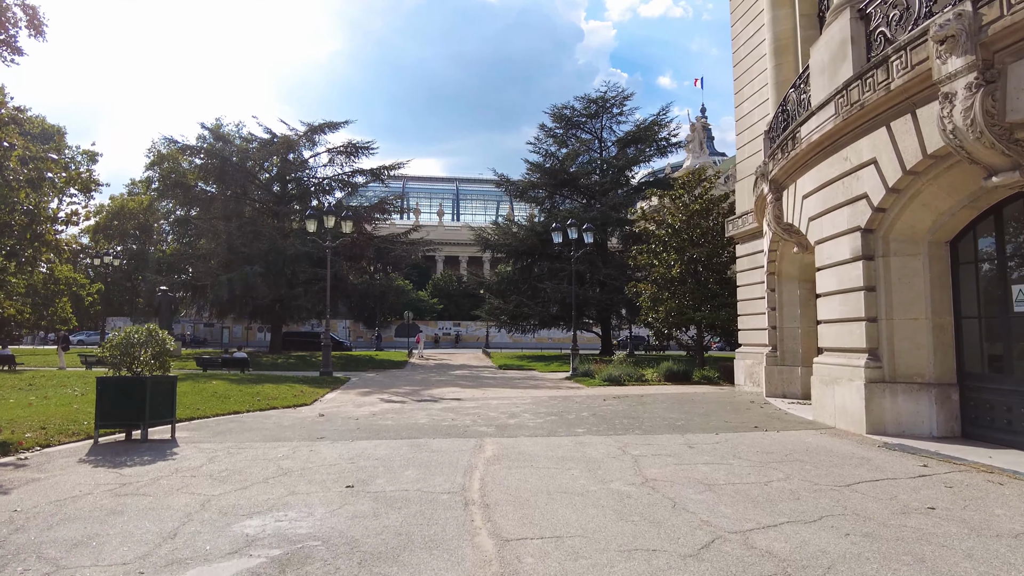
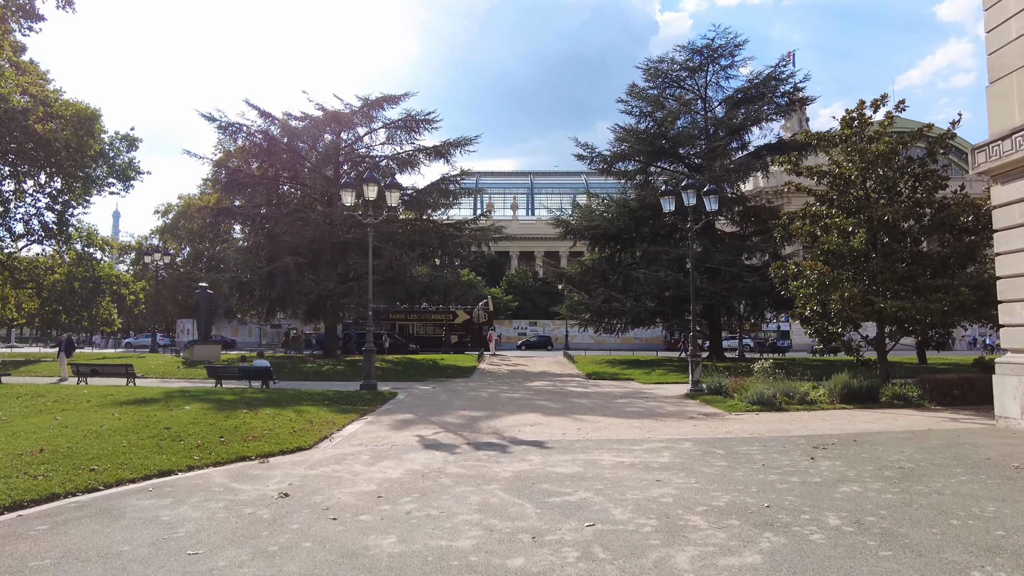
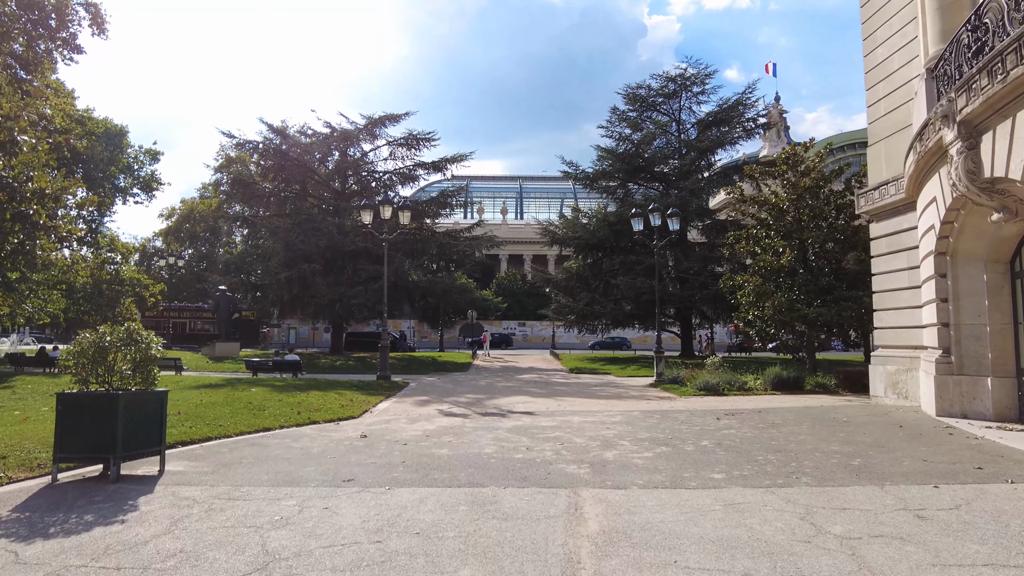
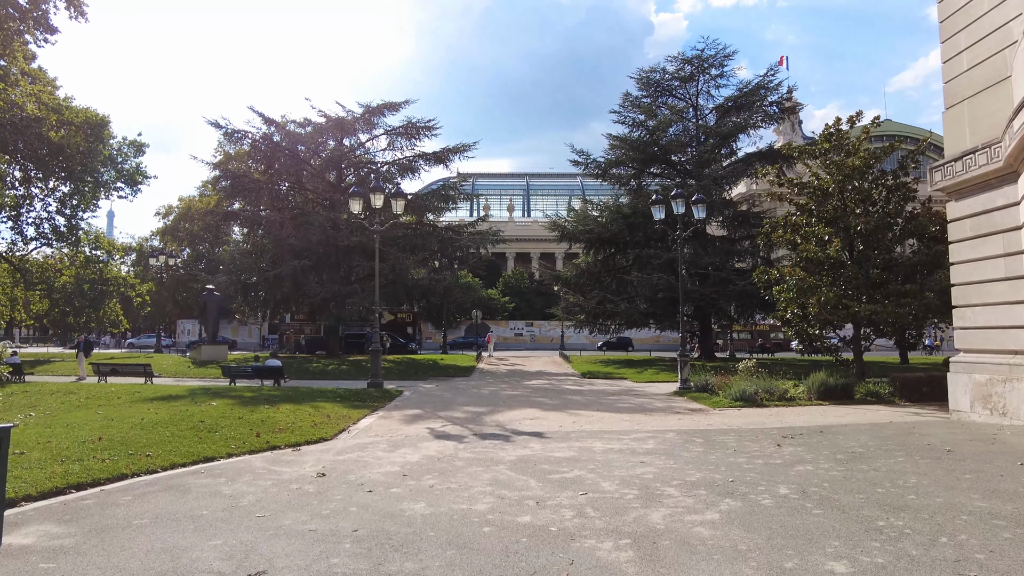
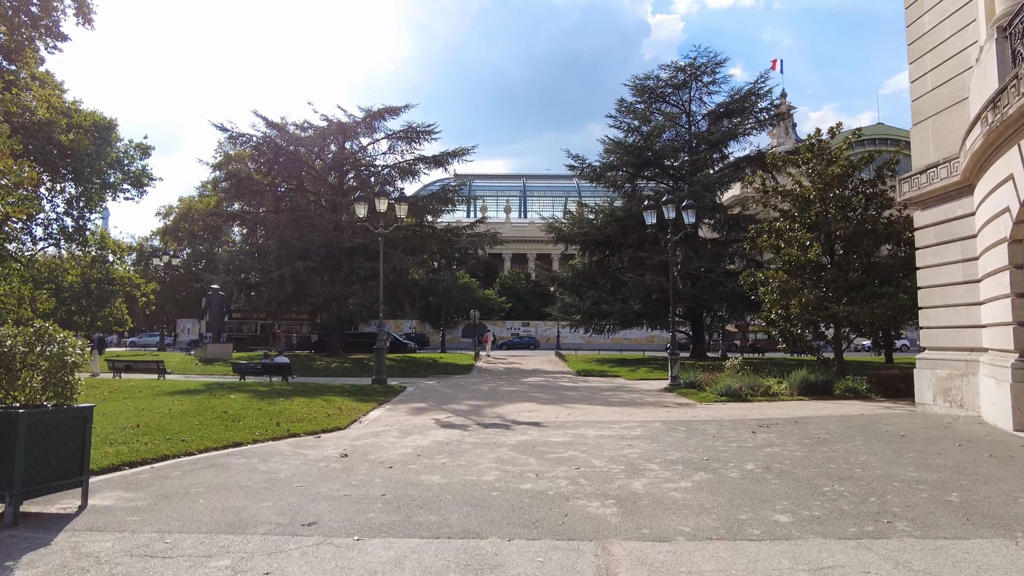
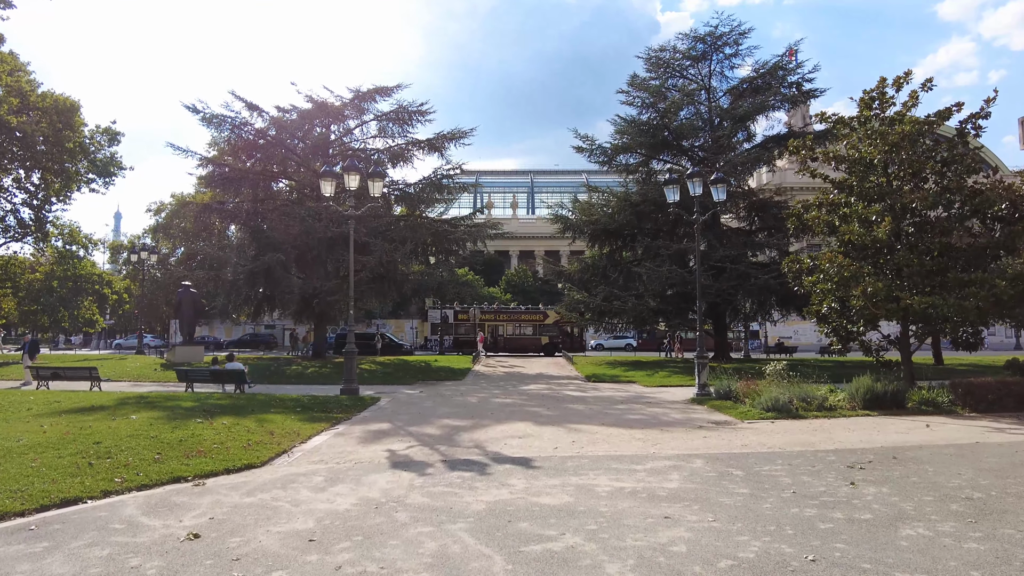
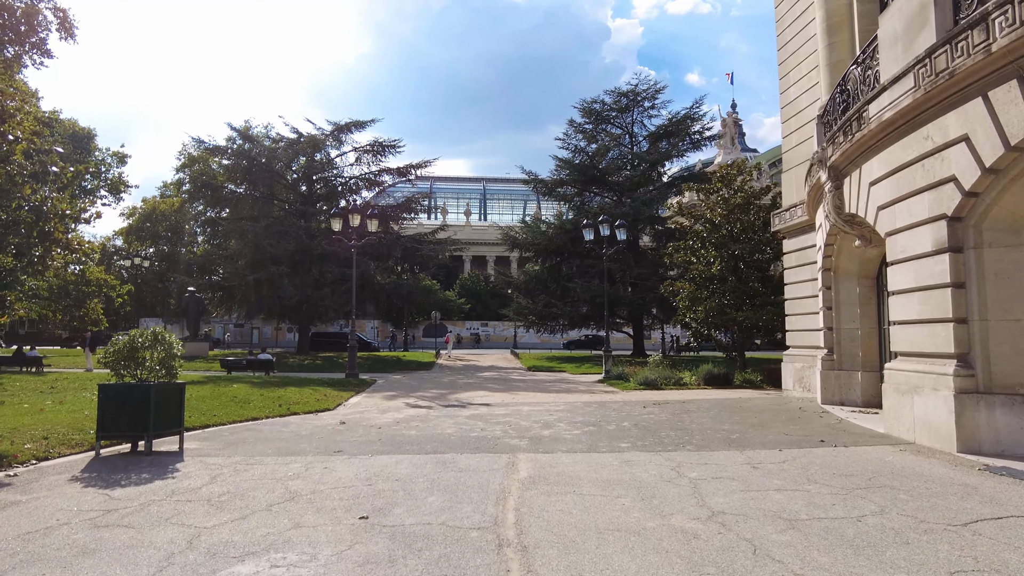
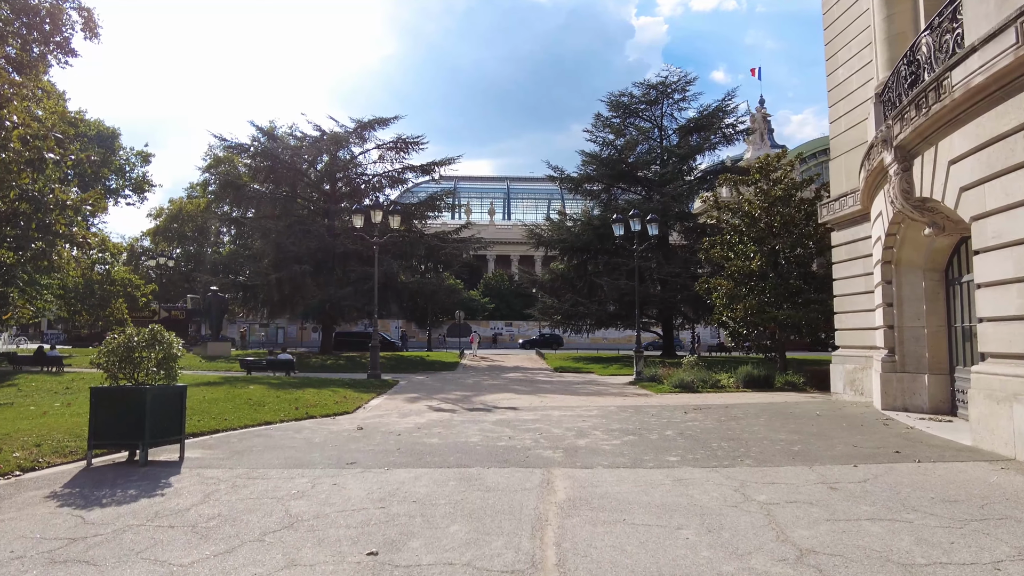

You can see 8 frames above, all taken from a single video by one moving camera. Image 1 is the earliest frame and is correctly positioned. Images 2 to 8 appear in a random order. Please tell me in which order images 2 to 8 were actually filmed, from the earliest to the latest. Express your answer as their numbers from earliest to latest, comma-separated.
7, 8, 3, 5, 4, 2, 6
